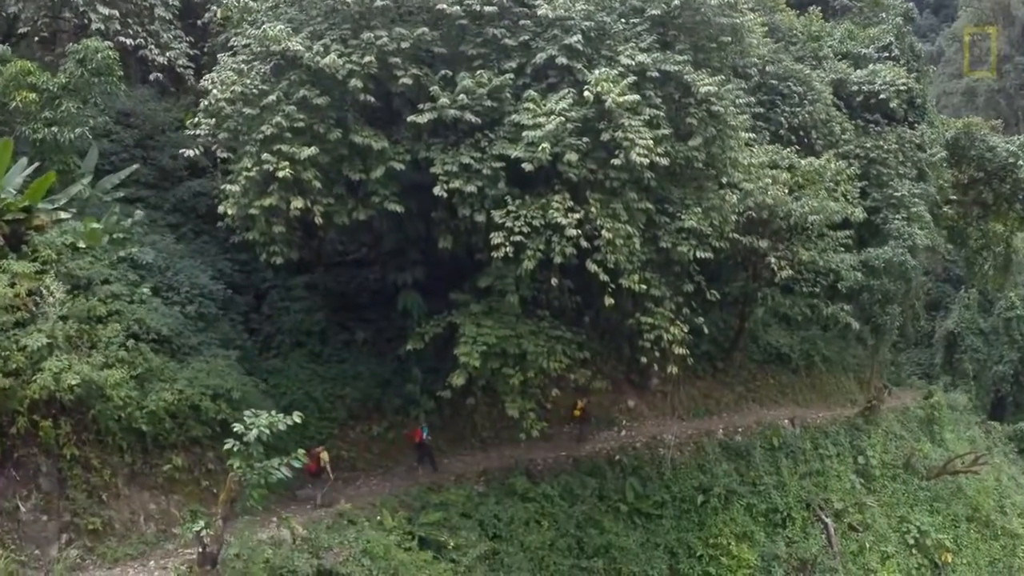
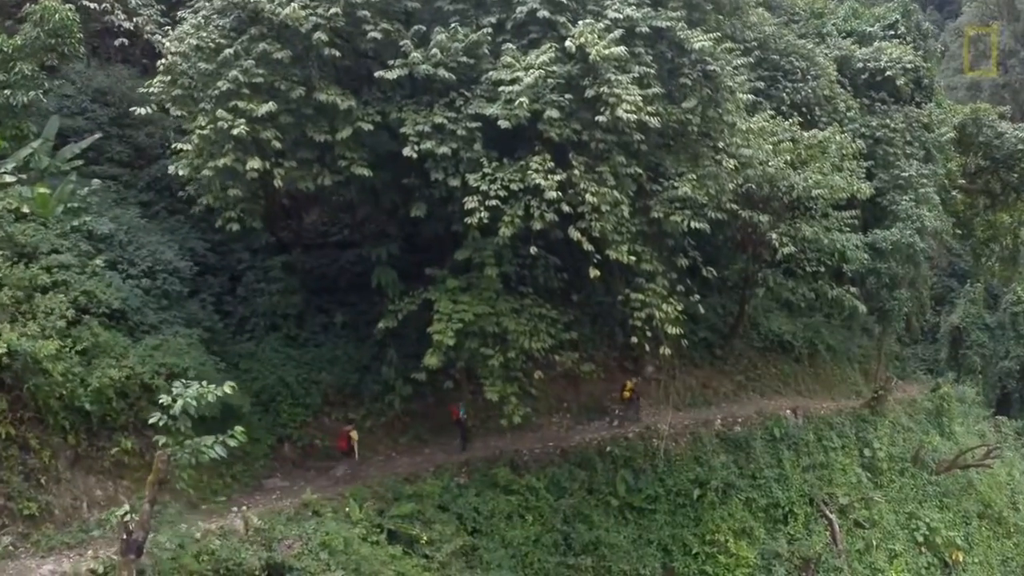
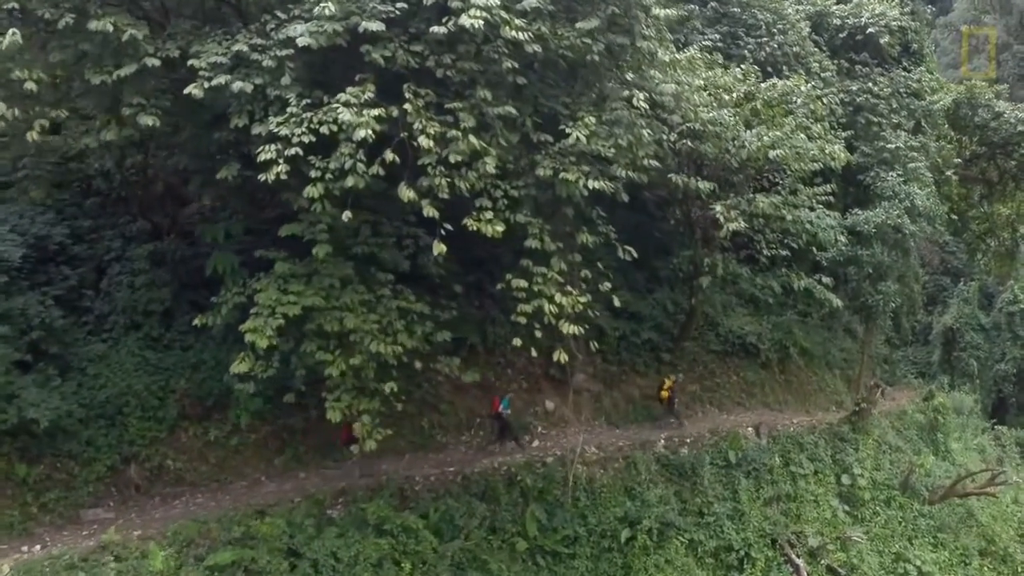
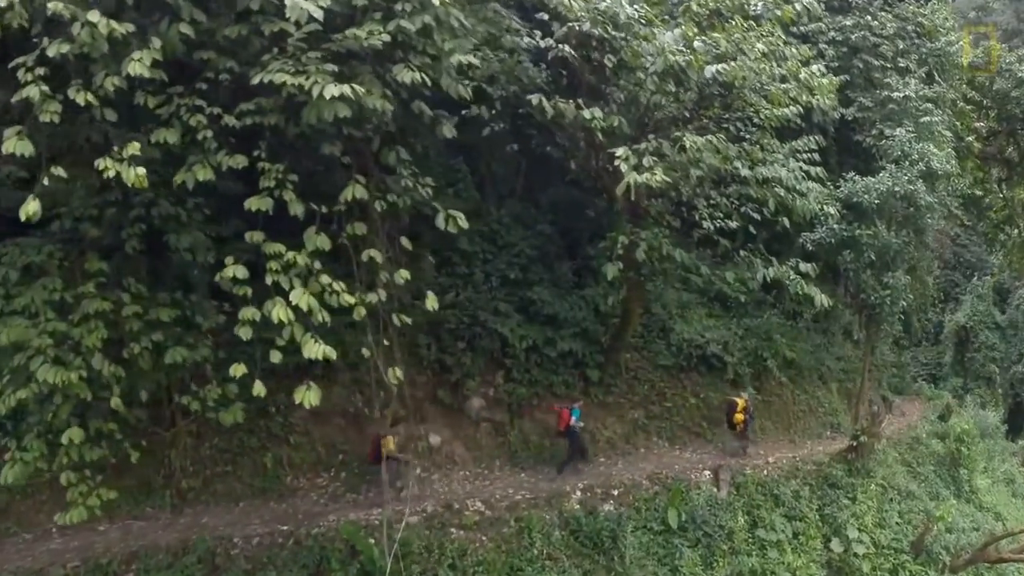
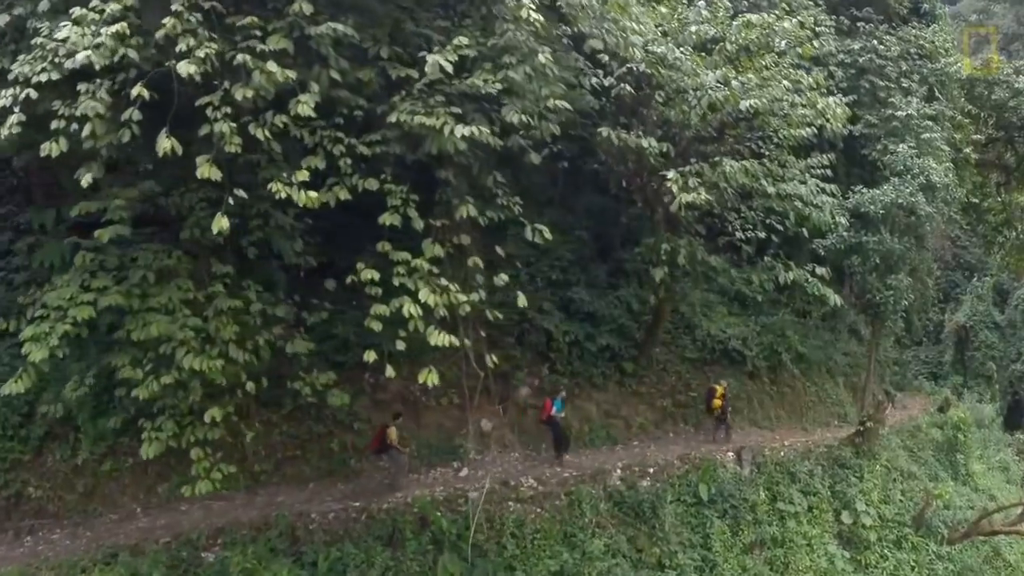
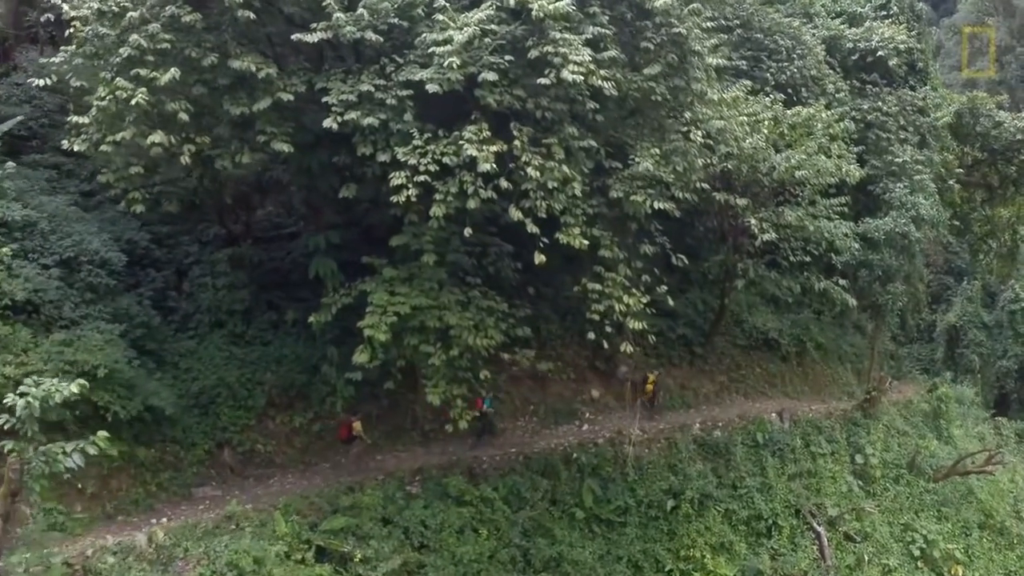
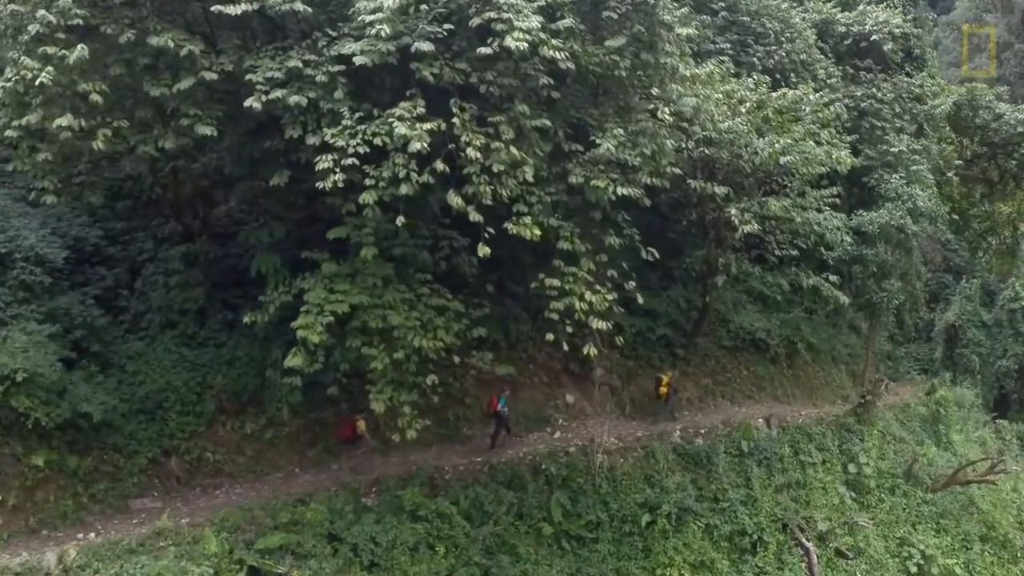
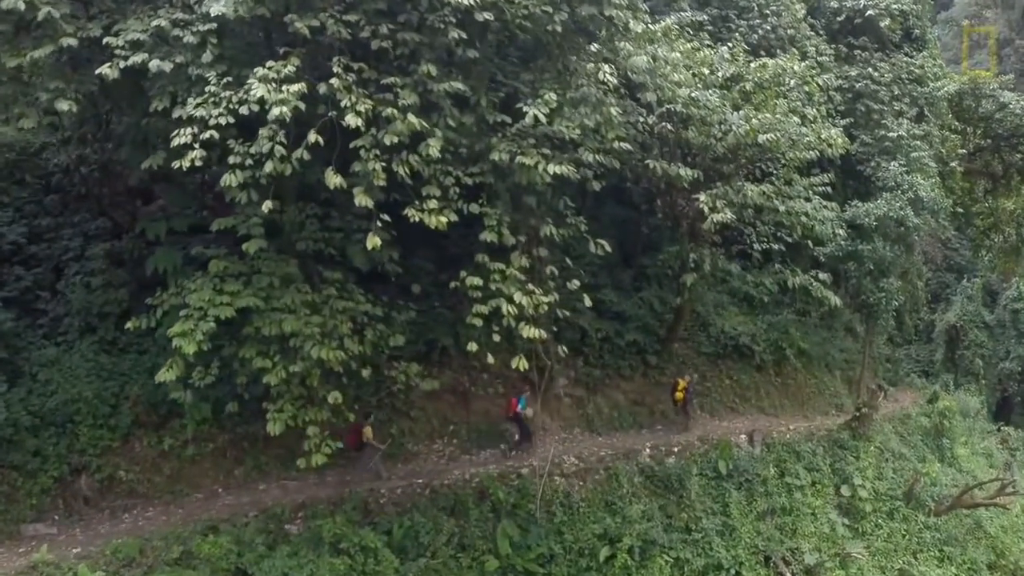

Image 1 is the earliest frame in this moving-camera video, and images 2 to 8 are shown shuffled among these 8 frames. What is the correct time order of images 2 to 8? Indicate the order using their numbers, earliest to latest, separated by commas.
2, 6, 7, 3, 8, 5, 4
